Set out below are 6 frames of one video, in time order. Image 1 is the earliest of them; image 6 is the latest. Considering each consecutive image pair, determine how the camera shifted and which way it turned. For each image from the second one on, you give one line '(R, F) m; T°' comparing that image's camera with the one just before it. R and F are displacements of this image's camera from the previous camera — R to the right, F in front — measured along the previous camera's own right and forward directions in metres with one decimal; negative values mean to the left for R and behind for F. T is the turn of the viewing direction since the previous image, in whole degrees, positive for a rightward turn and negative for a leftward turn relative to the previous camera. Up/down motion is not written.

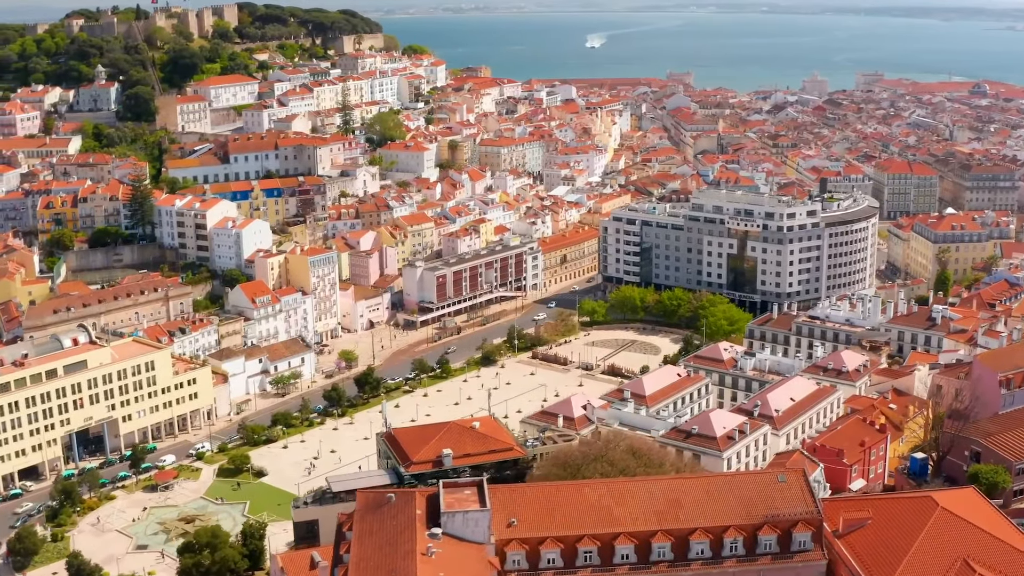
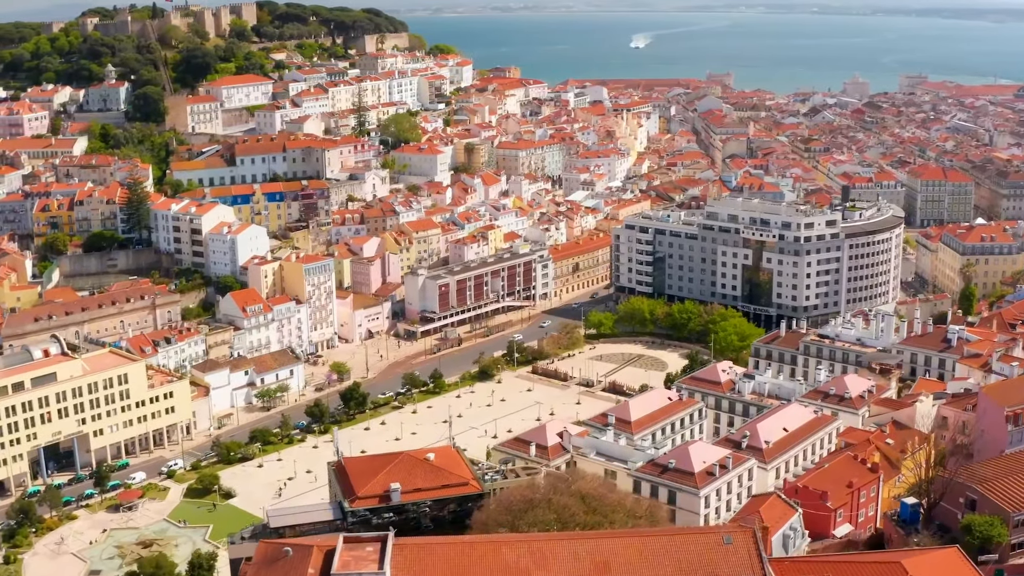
(+1.8, +1.8) m; -2°
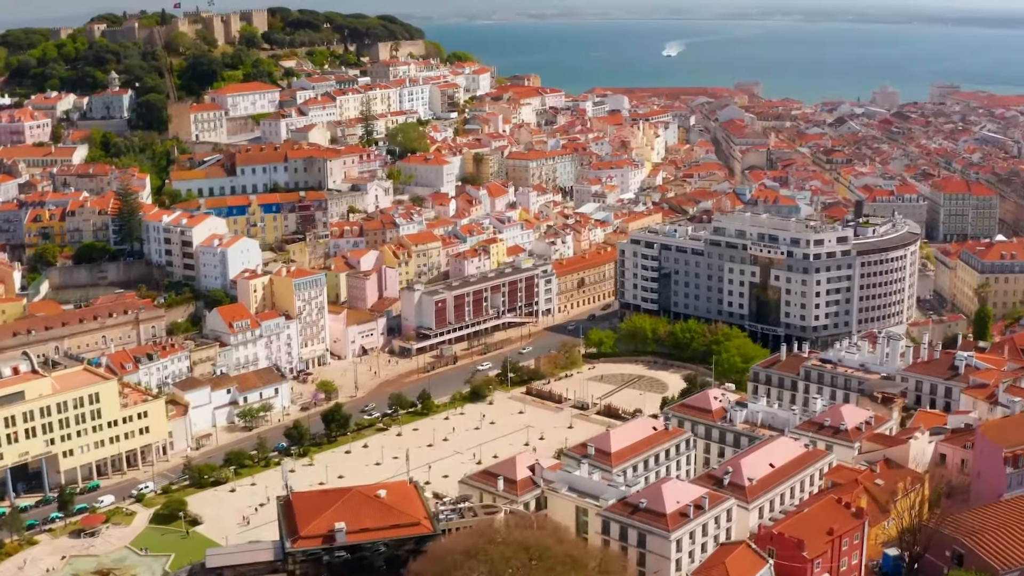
(+1.5, +1.5) m; -2°
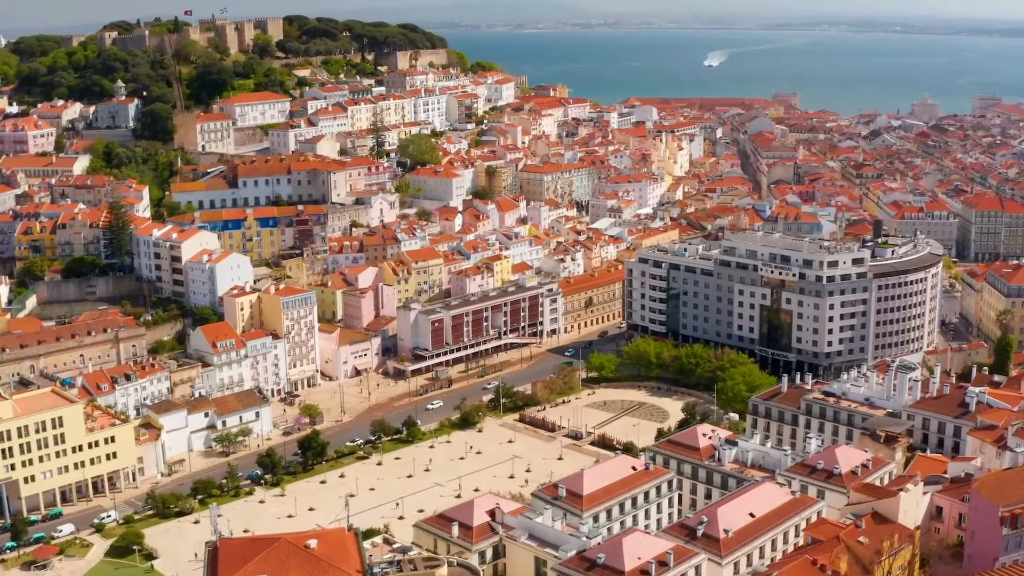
(+1.8, +1.8) m; -2°
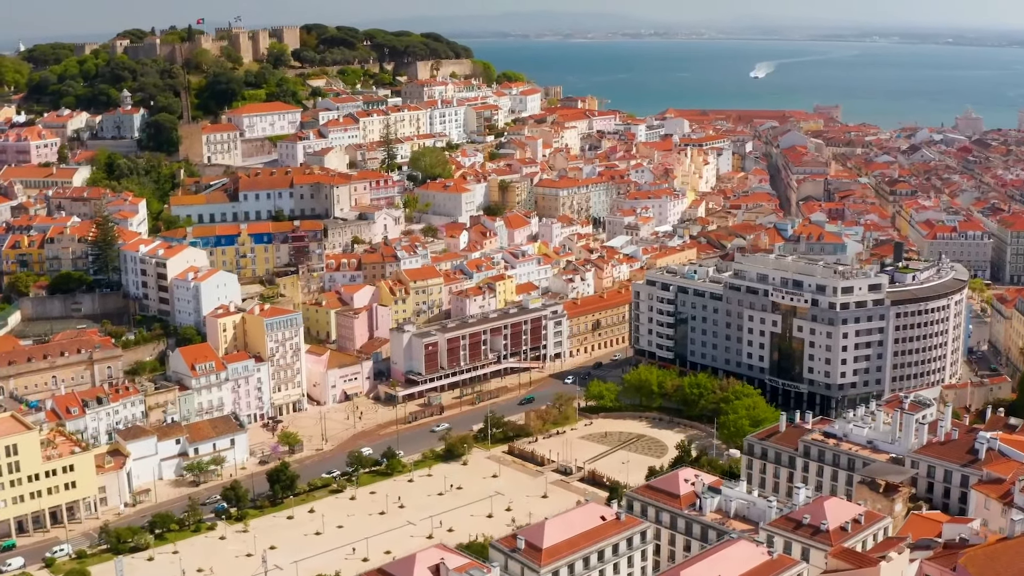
(+1.9, +2.0) m; -2°
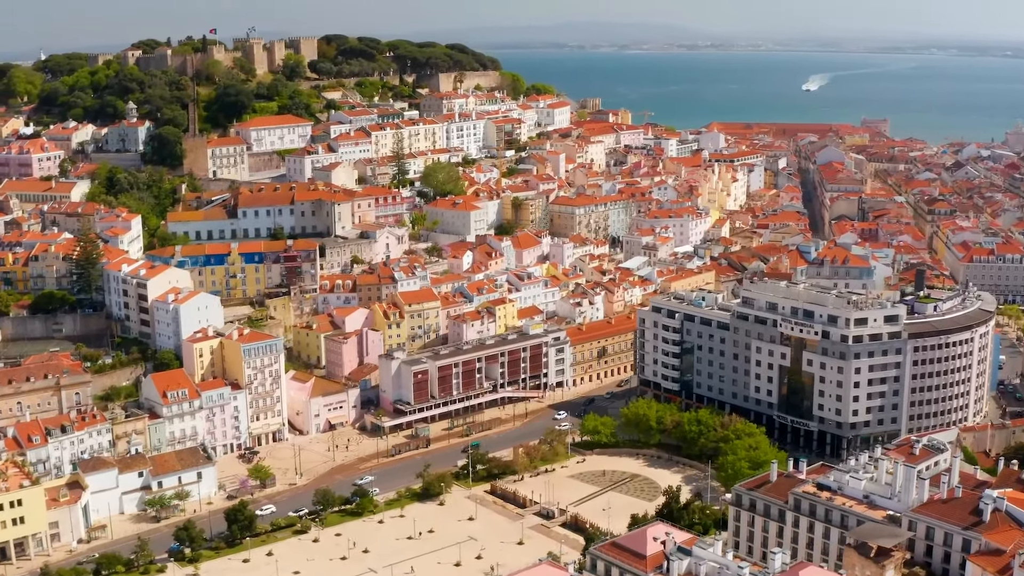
(+2.2, +2.2) m; -3°
